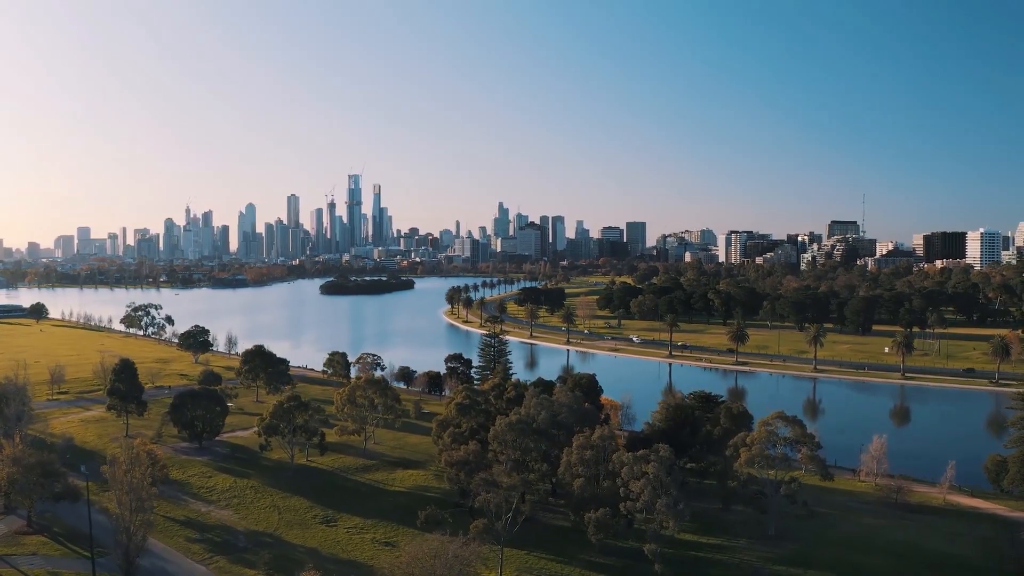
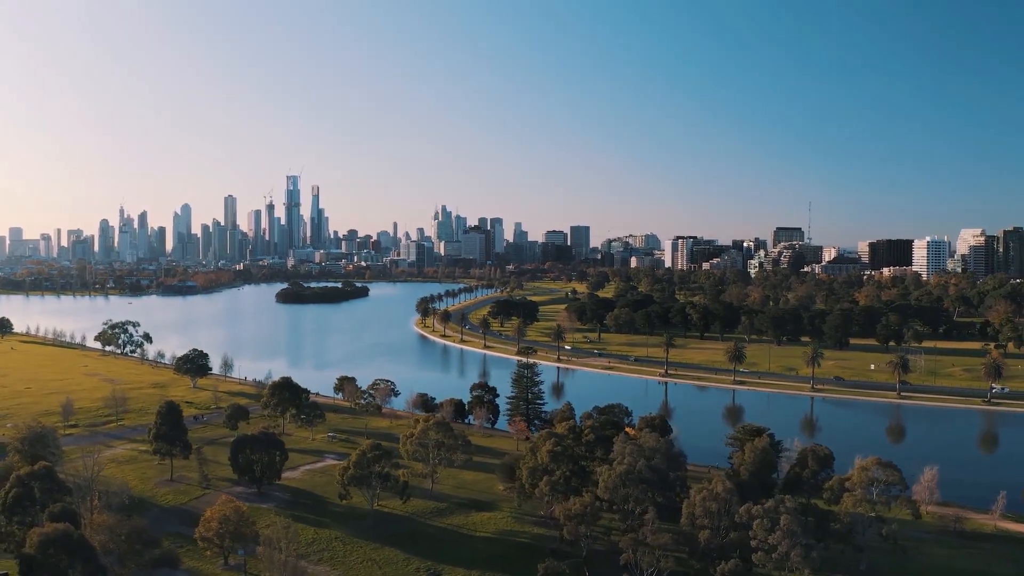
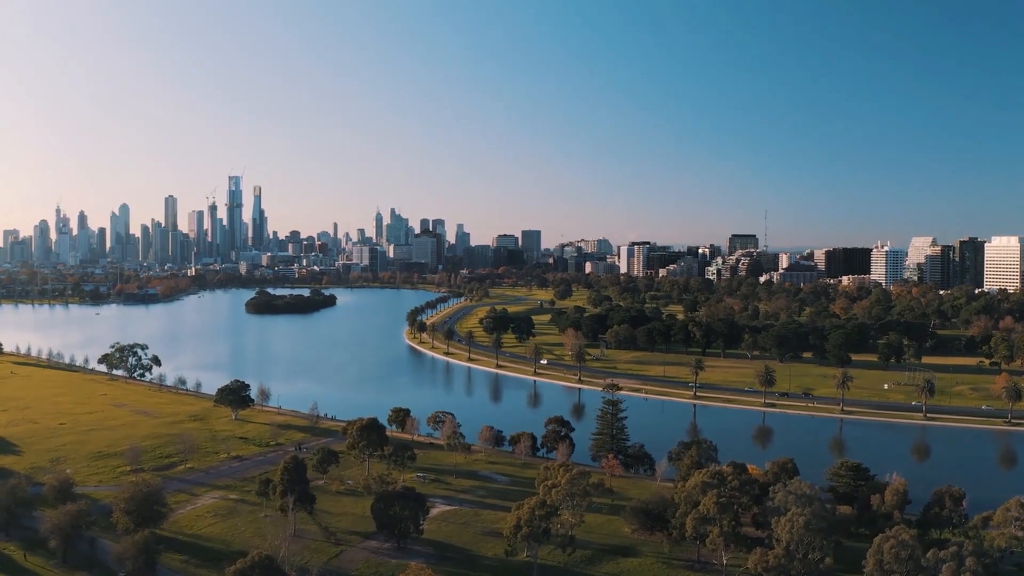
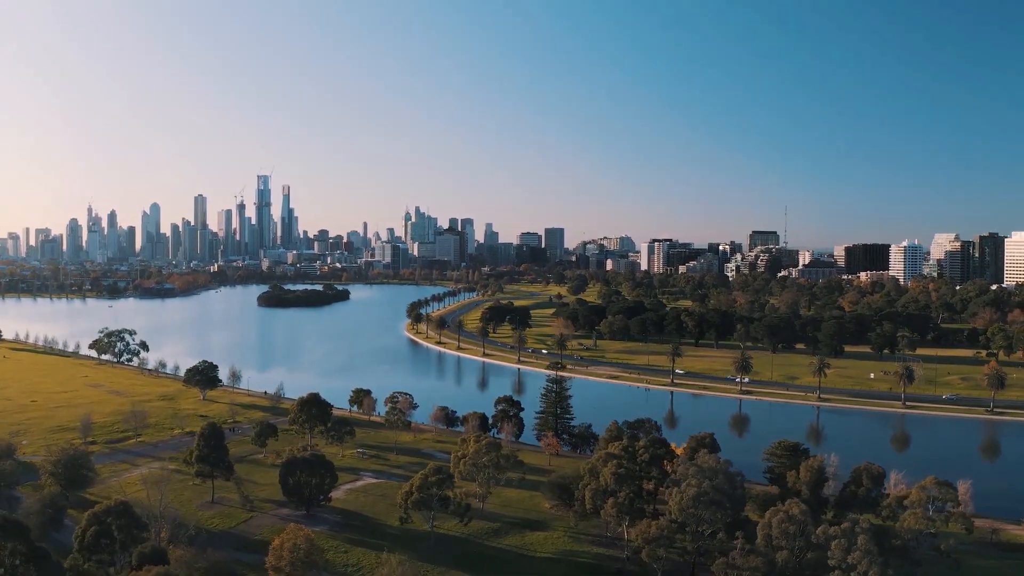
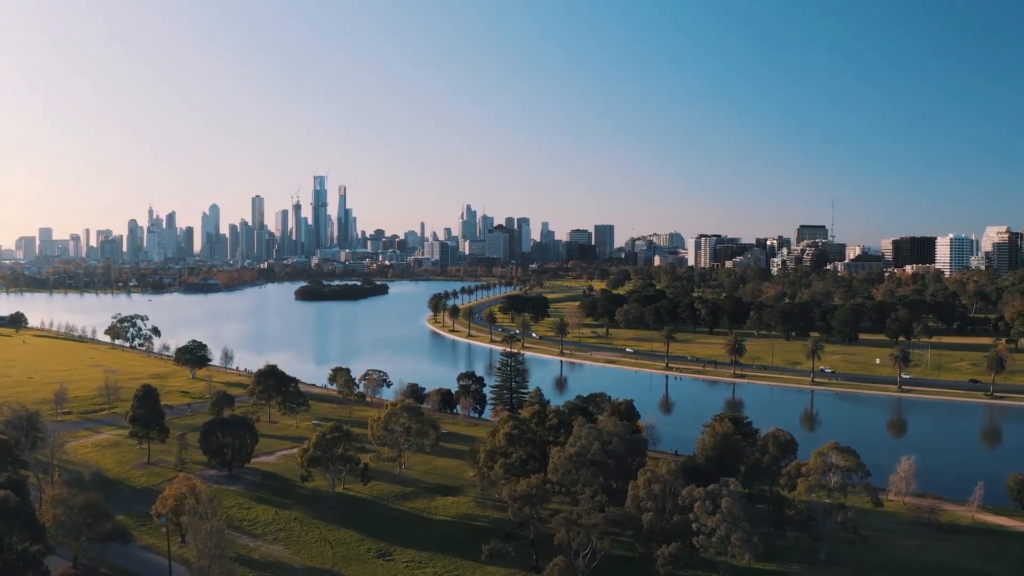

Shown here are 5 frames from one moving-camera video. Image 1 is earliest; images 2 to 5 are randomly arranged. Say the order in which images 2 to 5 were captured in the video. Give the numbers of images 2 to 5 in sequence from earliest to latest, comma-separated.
5, 2, 4, 3
